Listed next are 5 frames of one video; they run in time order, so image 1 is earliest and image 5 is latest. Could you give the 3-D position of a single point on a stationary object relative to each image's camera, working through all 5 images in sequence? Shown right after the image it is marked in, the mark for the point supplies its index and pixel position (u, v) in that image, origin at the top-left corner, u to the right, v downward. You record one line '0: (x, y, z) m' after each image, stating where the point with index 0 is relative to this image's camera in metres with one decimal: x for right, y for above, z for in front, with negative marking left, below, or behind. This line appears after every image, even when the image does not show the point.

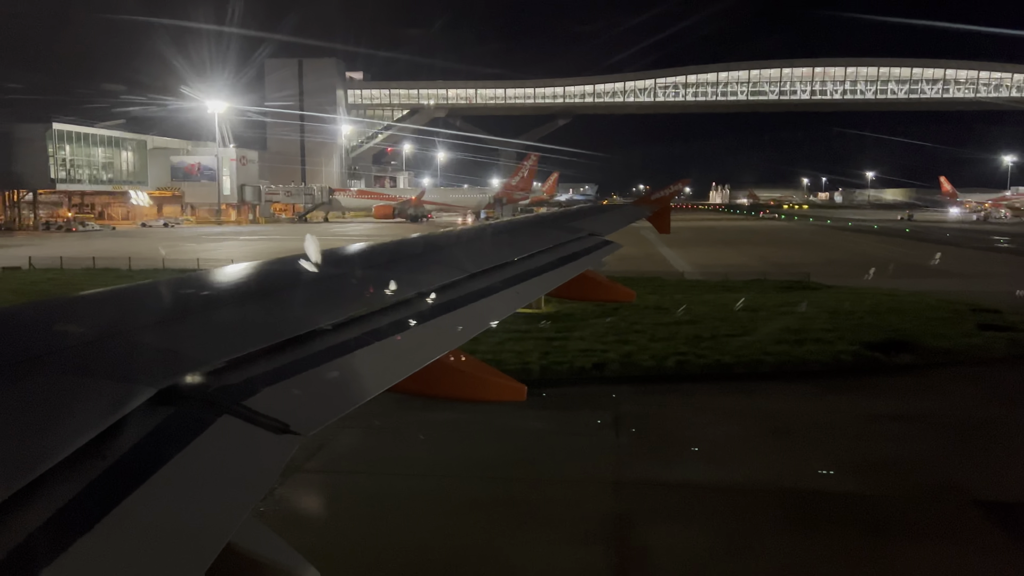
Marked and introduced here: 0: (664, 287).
0: (+3.7, 0.0, +16.6) m
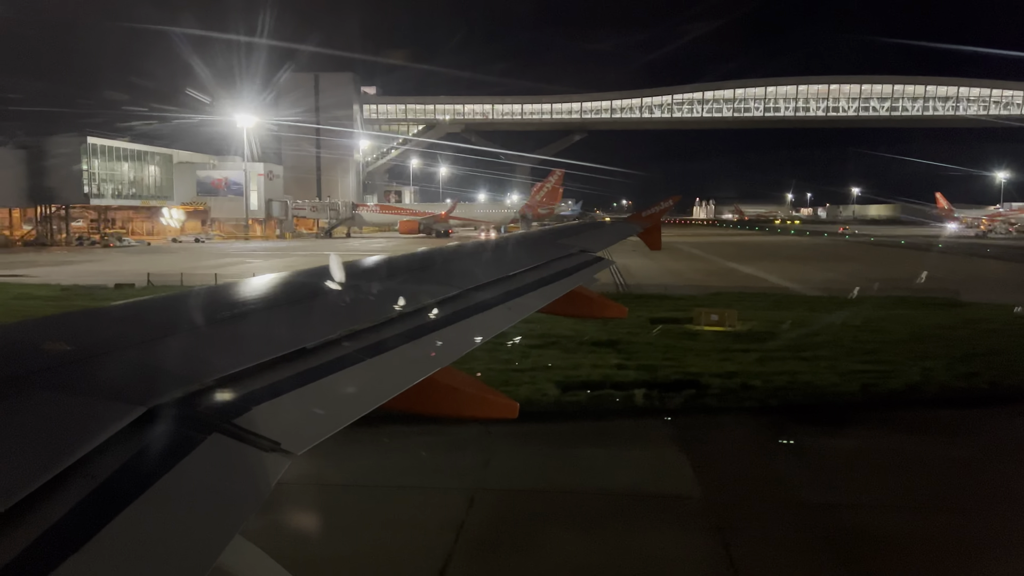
0: (+4.9, -0.3, +16.5) m
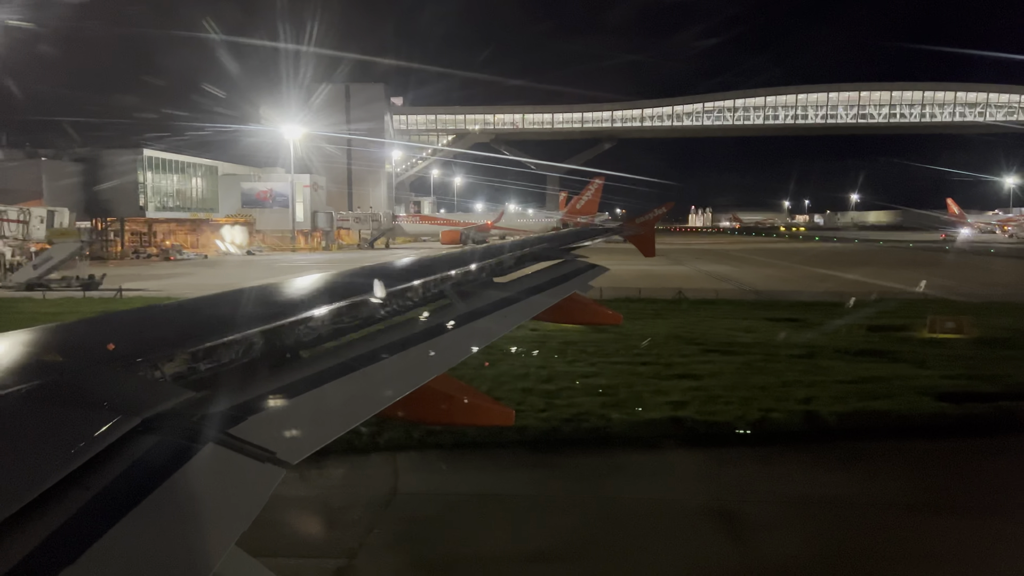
0: (+6.6, -0.5, +16.5) m
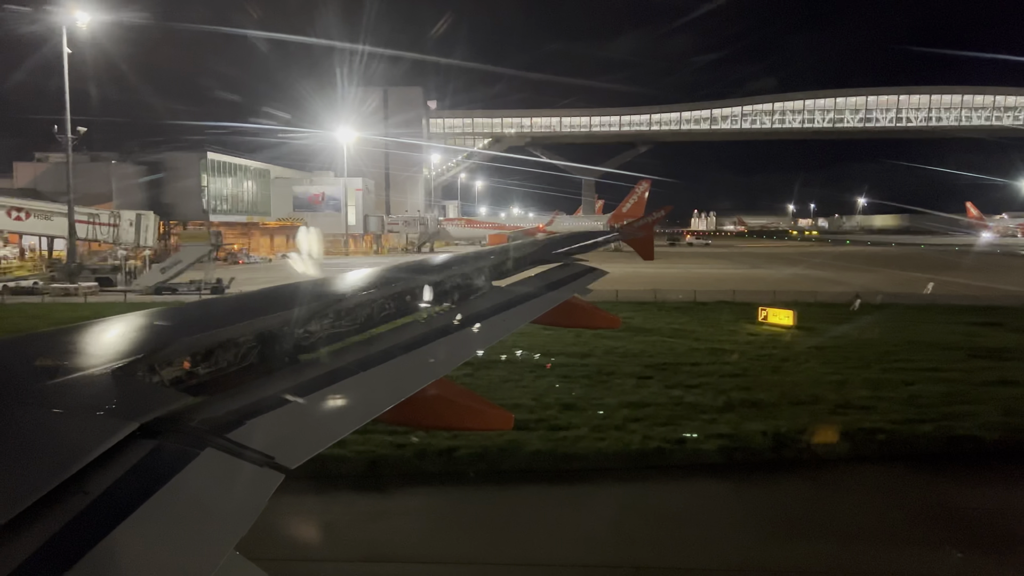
0: (+8.5, -0.6, +16.4) m
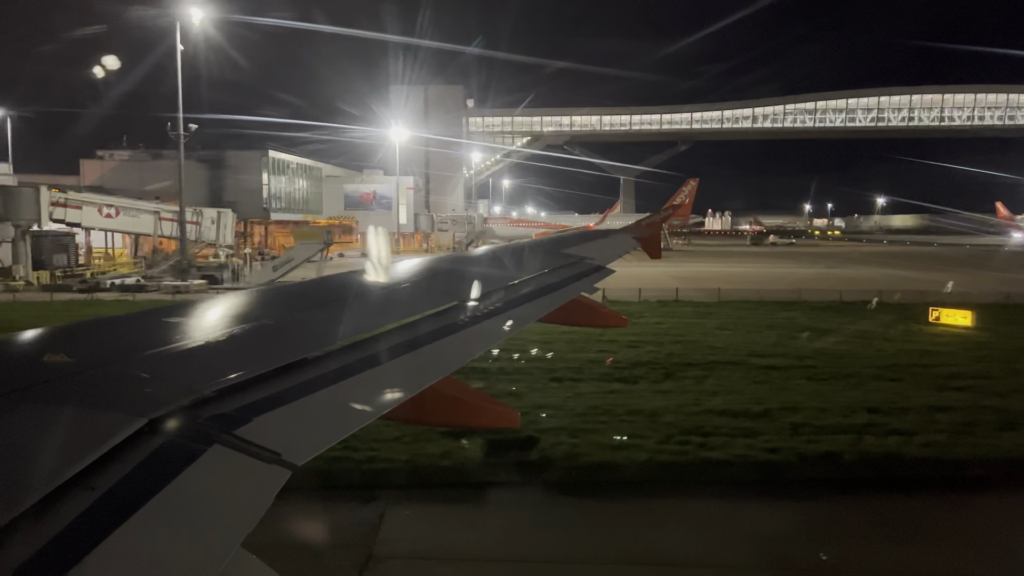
0: (+10.1, -0.6, +16.2) m
